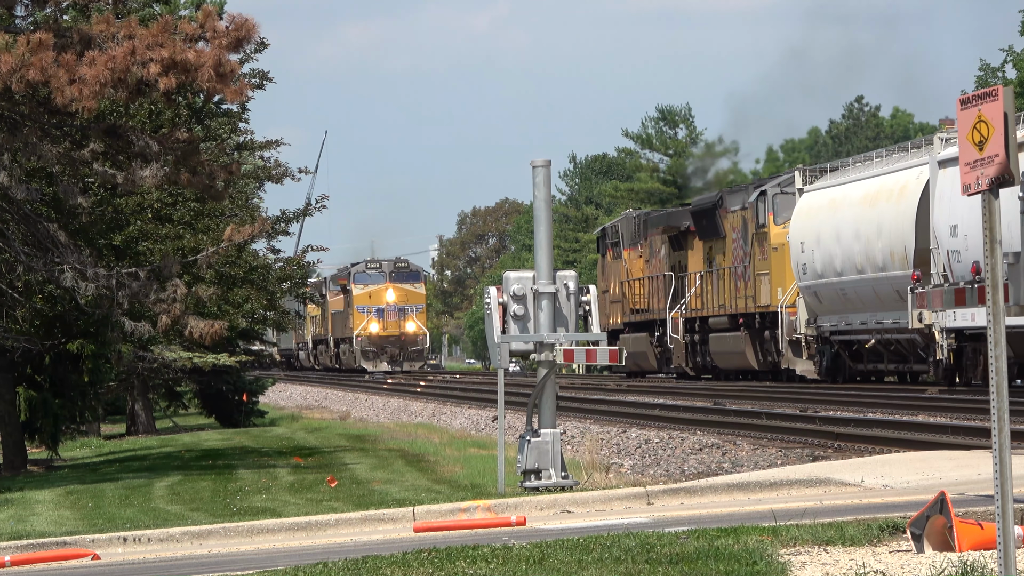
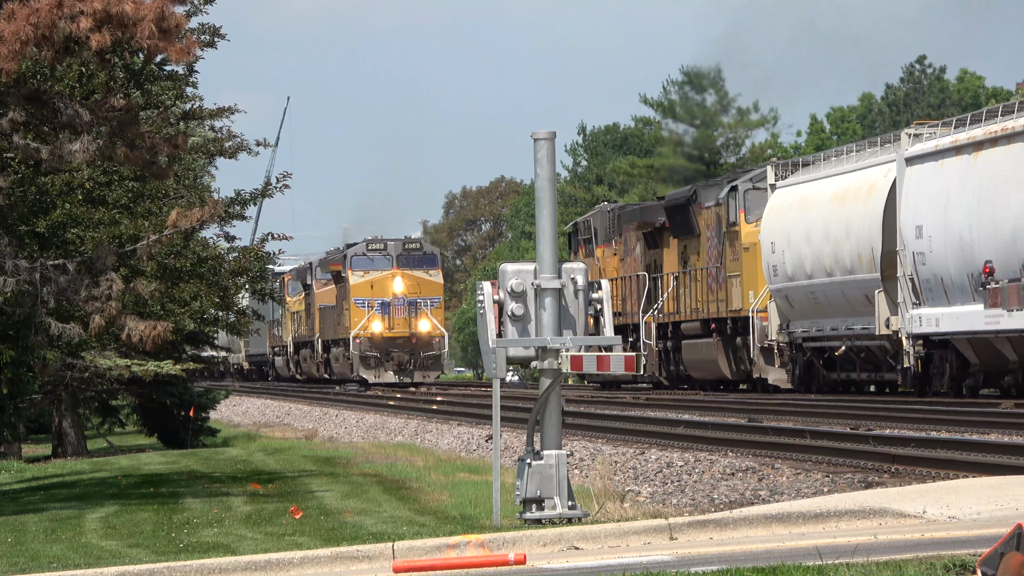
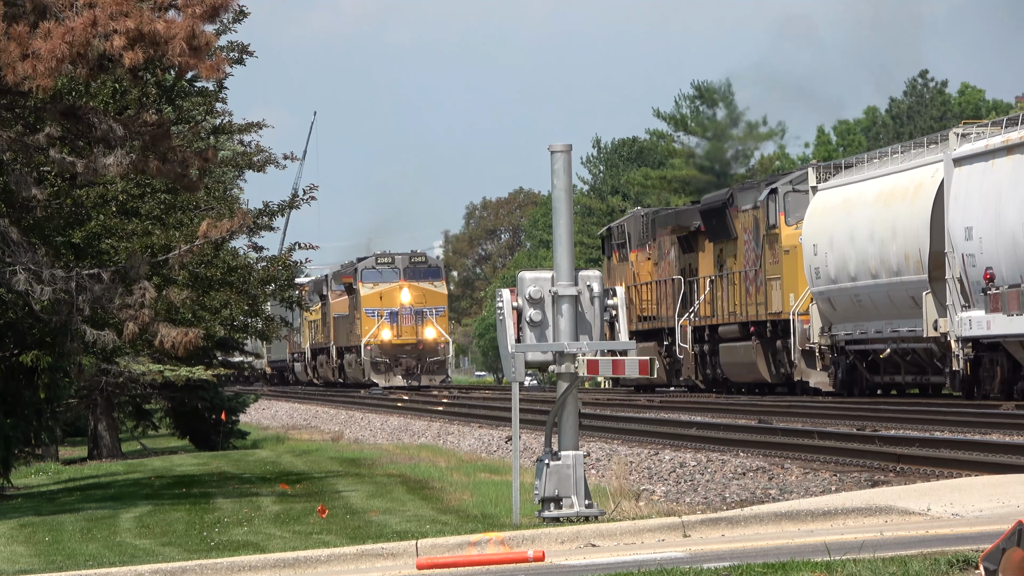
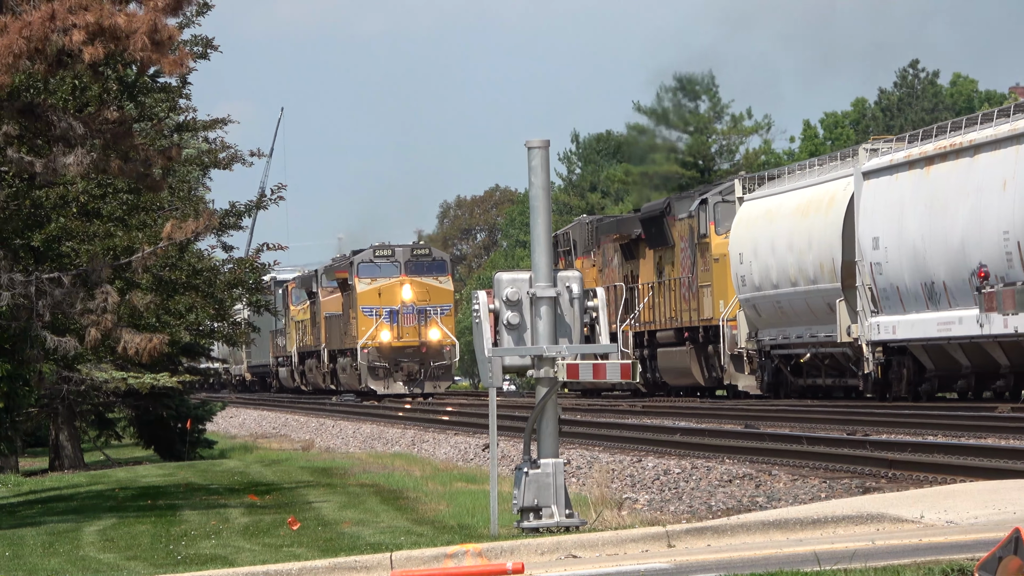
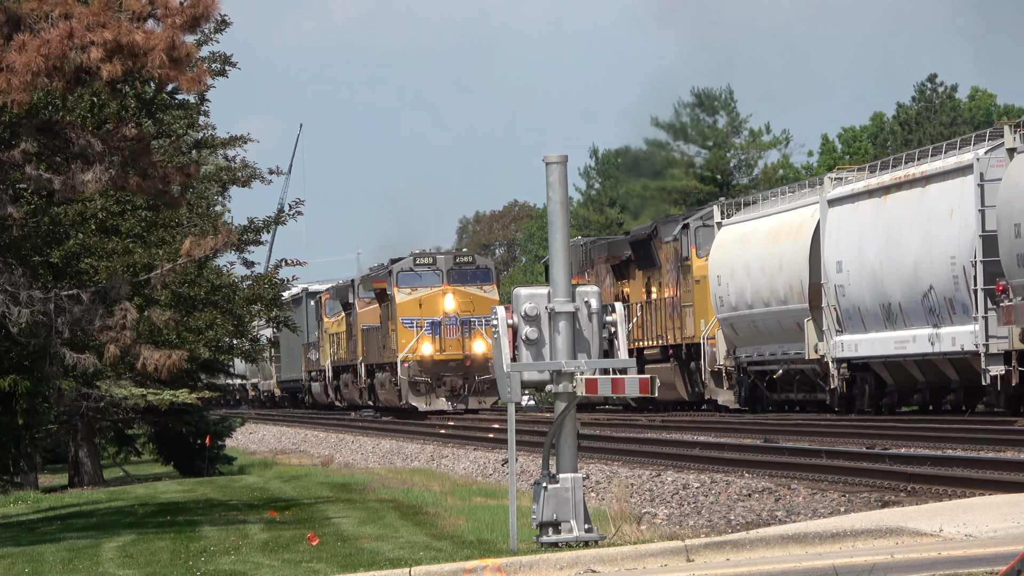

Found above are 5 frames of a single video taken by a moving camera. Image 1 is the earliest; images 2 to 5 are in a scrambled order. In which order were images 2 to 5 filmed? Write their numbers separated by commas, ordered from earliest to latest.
3, 2, 4, 5
